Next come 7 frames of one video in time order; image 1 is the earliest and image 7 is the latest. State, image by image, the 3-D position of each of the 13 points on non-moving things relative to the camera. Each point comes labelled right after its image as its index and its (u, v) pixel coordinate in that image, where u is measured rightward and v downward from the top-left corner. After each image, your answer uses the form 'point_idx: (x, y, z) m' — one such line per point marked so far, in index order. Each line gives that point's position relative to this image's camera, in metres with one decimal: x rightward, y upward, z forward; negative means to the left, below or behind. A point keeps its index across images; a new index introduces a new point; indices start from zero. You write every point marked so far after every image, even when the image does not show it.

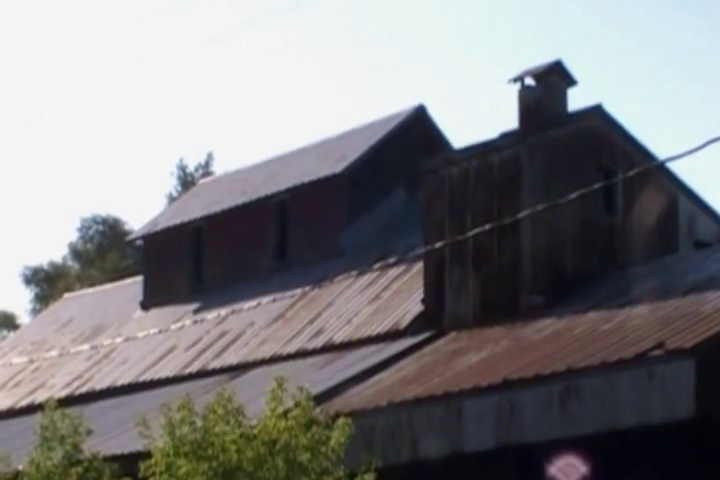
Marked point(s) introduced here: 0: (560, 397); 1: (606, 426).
0: (+2.2, -1.7, +17.7) m
1: (+2.6, -1.9, +17.2) m
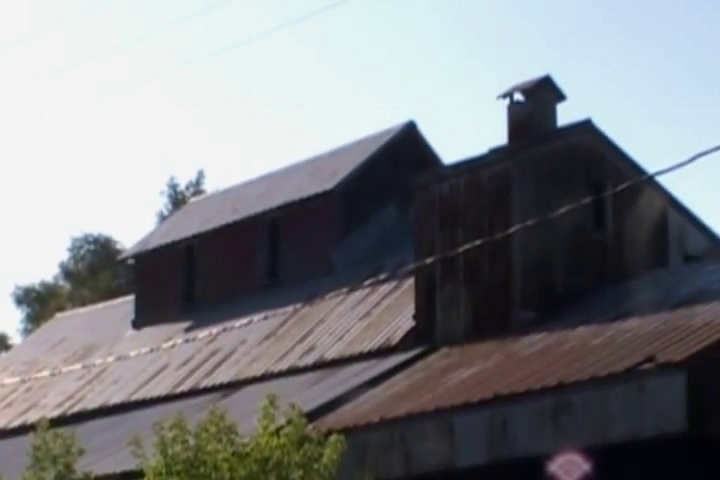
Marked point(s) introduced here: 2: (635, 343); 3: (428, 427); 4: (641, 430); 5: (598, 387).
0: (+2.0, -1.8, +17.7) m
1: (+2.5, -2.1, +17.2) m
2: (+2.9, -1.1, +18.0) m
3: (+0.8, -2.1, +18.8) m
4: (+2.8, -1.9, +16.7) m
5: (+2.5, -1.5, +17.2) m
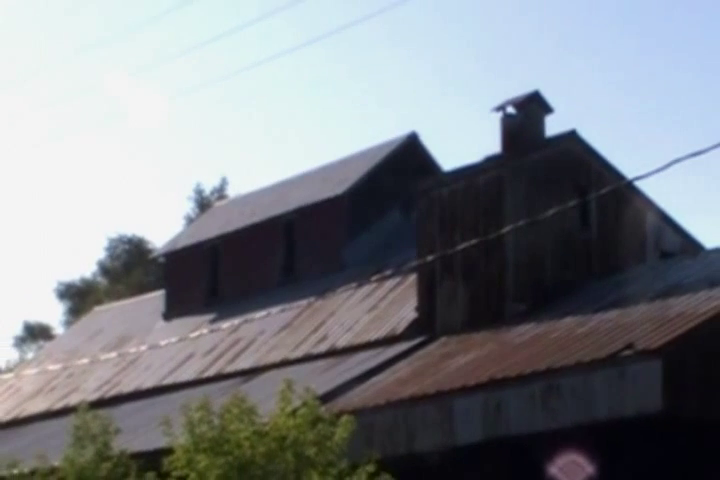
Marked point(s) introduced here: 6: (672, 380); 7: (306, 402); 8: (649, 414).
0: (+2.1, -1.8, +19.7) m
1: (+2.6, -2.1, +19.2) m
2: (+3.0, -1.1, +20.0) m
3: (+0.9, -2.1, +20.9) m
4: (+2.9, -1.9, +18.7) m
5: (+2.6, -1.5, +19.3) m
6: (+3.5, -1.6, +18.6) m
7: (-0.5, -1.5, +14.1) m
8: (+3.2, -1.9, +18.7) m
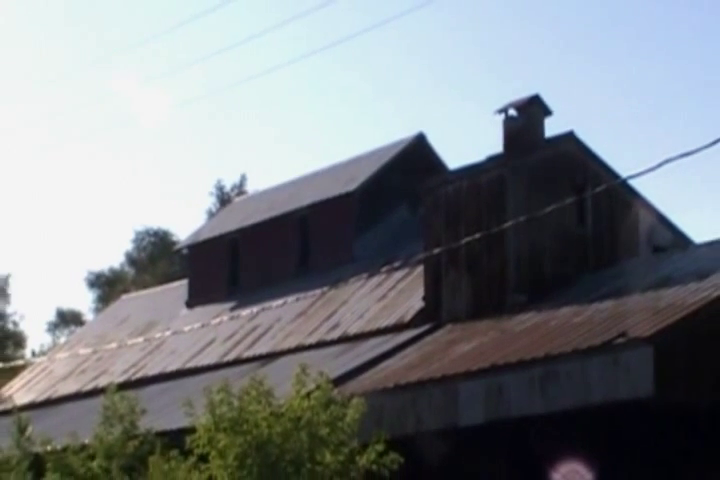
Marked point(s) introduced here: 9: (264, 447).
0: (+2.3, -1.8, +21.1) m
1: (+2.7, -2.0, +20.6) m
2: (+3.2, -1.1, +21.4) m
3: (+1.0, -2.0, +22.3) m
4: (+3.0, -1.9, +20.1) m
5: (+2.7, -1.5, +20.7) m
6: (+3.6, -1.5, +20.0) m
7: (-0.4, -1.4, +15.6) m
8: (+3.3, -1.9, +20.1) m
9: (-0.9, -1.9, +14.6) m
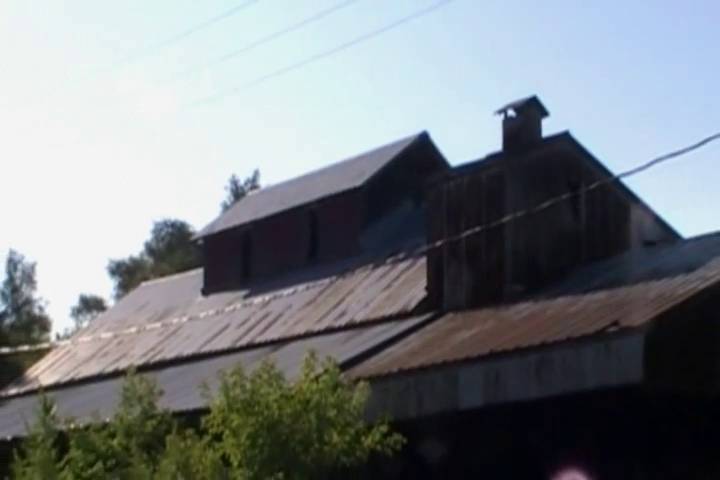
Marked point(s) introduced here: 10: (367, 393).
0: (+2.3, -1.7, +22.4) m
1: (+2.8, -1.9, +21.9) m
2: (+3.2, -1.0, +22.7) m
3: (+1.1, -1.9, +23.6) m
4: (+3.1, -1.8, +21.4) m
5: (+2.8, -1.4, +22.0) m
6: (+3.7, -1.4, +21.3) m
7: (-0.3, -1.3, +16.9) m
8: (+3.4, -1.8, +21.4) m
9: (-0.8, -1.8, +15.9) m
10: (+0.1, -1.6, +17.4) m
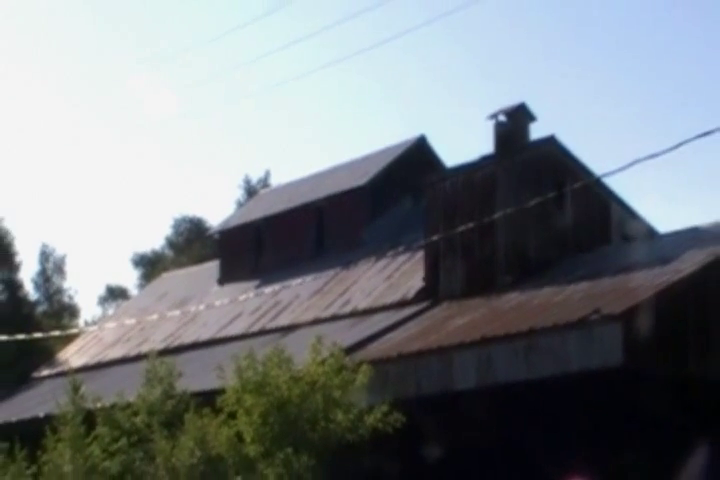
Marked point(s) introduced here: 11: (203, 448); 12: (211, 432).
0: (+2.4, -1.6, +24.5) m
1: (+2.8, -1.8, +24.0) m
2: (+3.3, -0.9, +24.8) m
3: (+1.1, -1.9, +25.7) m
4: (+3.2, -1.7, +23.5) m
5: (+2.8, -1.3, +24.0) m
6: (+3.7, -1.4, +23.3) m
7: (-0.3, -1.3, +19.0) m
8: (+3.4, -1.7, +23.5) m
9: (-0.8, -1.7, +18.0) m
10: (+0.1, -1.6, +19.5) m
11: (-1.7, -2.2, +17.5) m
12: (-1.6, -2.0, +17.7) m
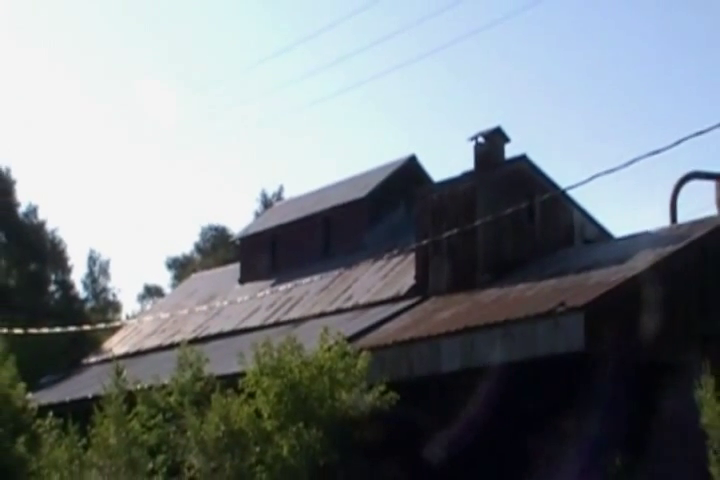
0: (+2.4, -1.7, +28.9) m
1: (+2.8, -1.9, +28.4) m
2: (+3.3, -1.0, +29.2) m
3: (+1.1, -1.9, +30.1) m
4: (+3.2, -1.8, +27.9) m
5: (+2.8, -1.4, +28.4) m
6: (+3.7, -1.4, +27.7) m
7: (-0.3, -1.4, +23.4) m
8: (+3.4, -1.8, +27.8) m
9: (-0.8, -1.8, +22.4) m
10: (+0.1, -1.7, +23.9) m
11: (-1.7, -2.3, +21.9) m
12: (-1.6, -2.1, +22.1) m
